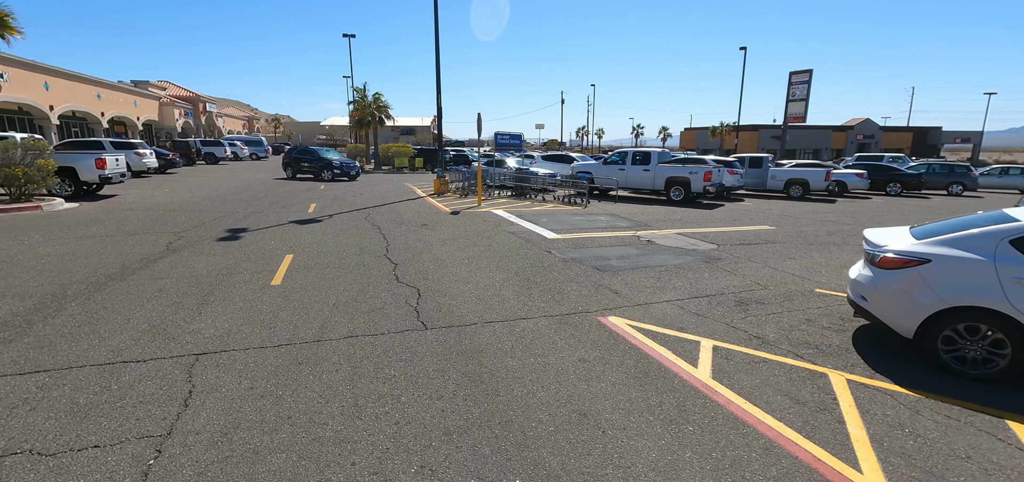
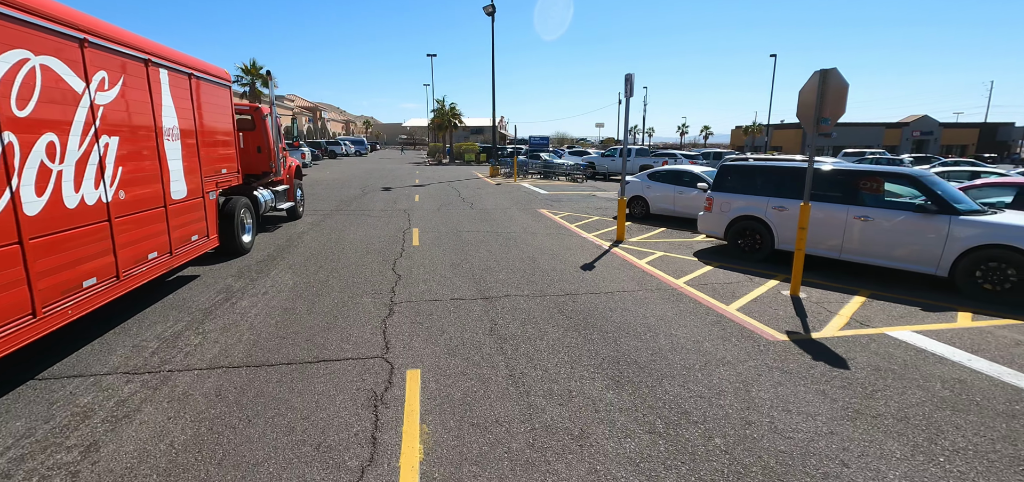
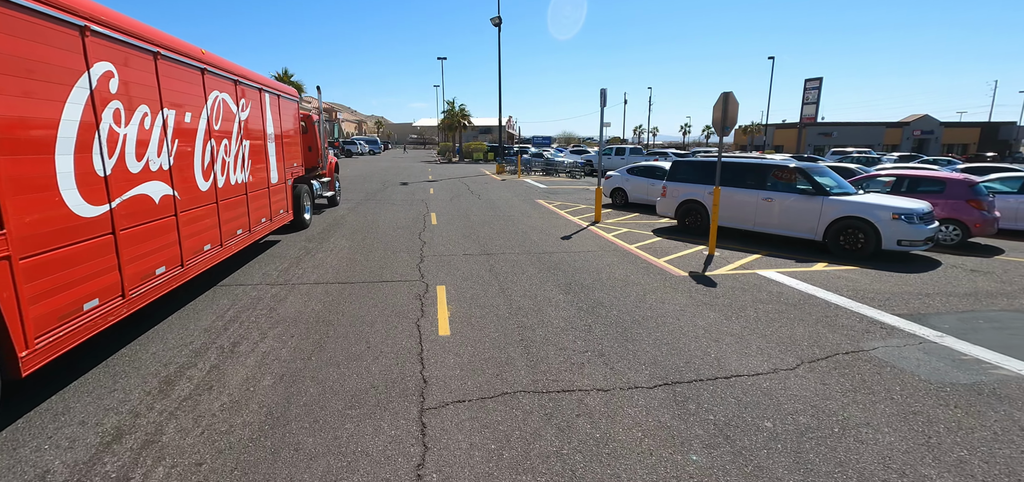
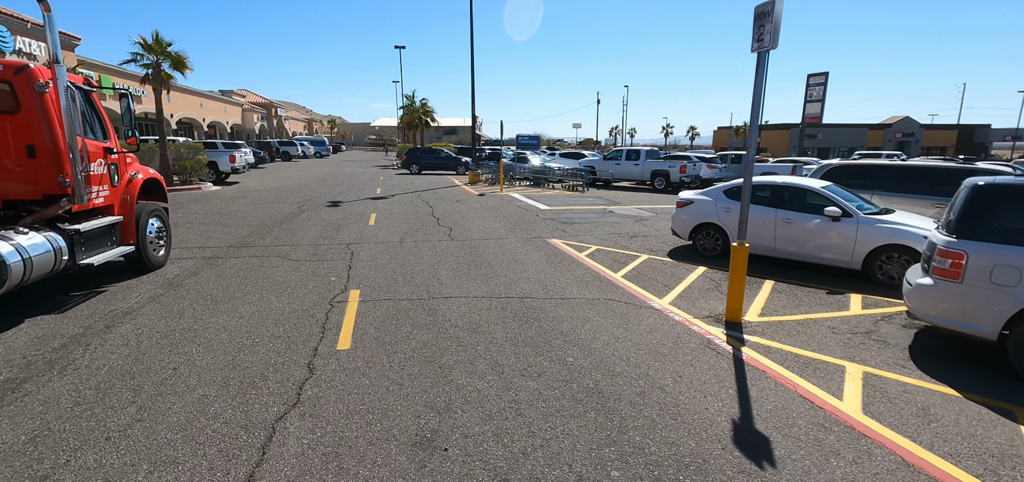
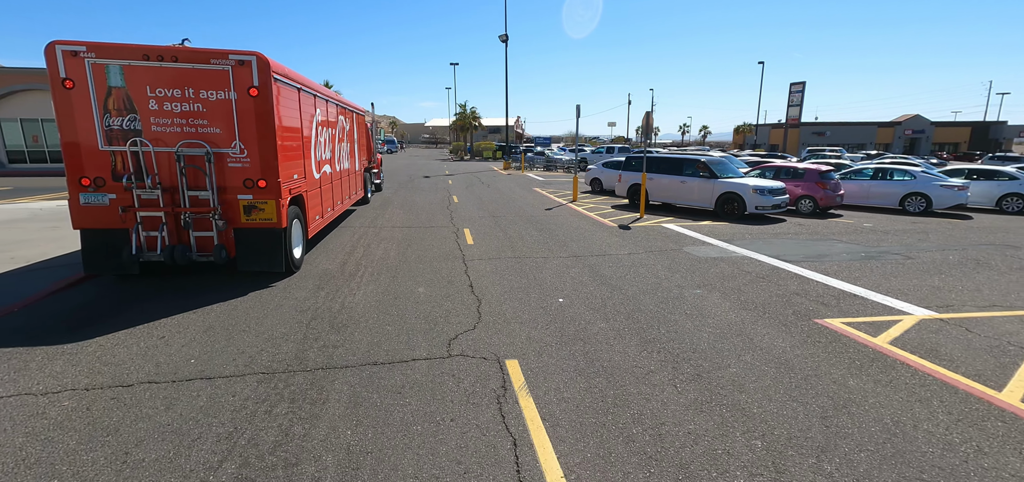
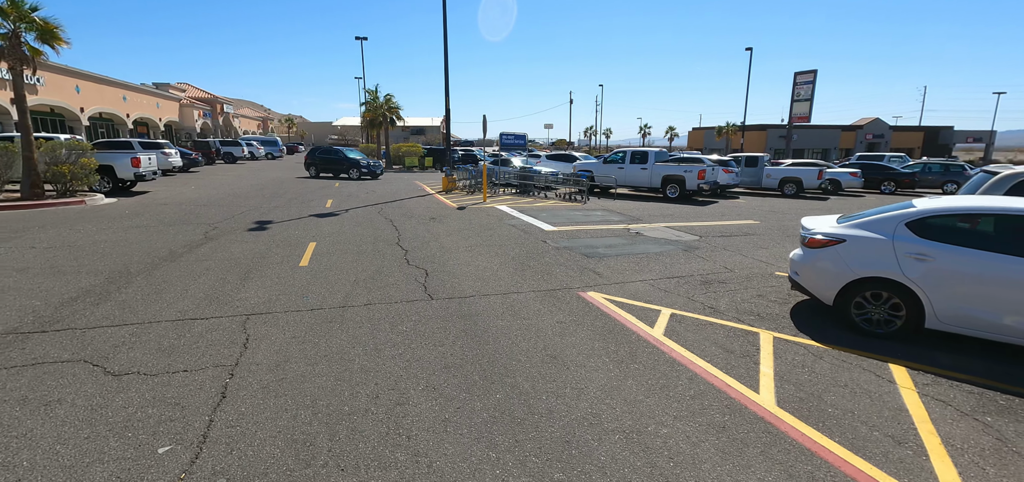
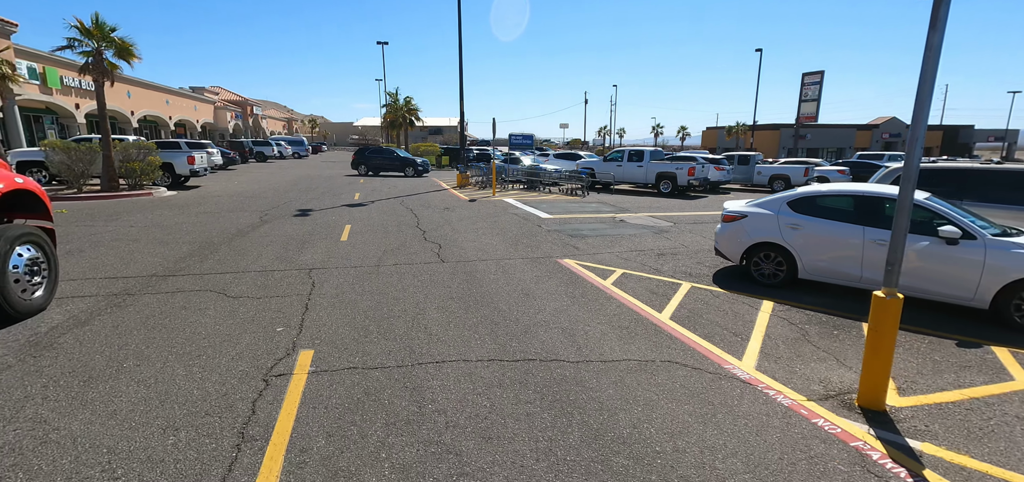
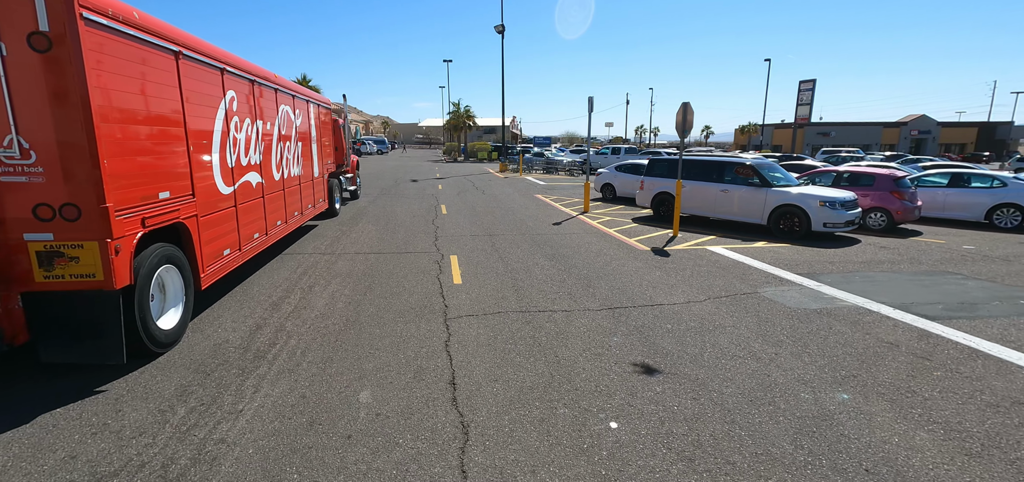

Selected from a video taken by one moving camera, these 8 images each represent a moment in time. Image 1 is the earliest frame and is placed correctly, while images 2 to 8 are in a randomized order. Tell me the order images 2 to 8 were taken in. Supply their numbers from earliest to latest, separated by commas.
6, 7, 4, 2, 3, 8, 5
